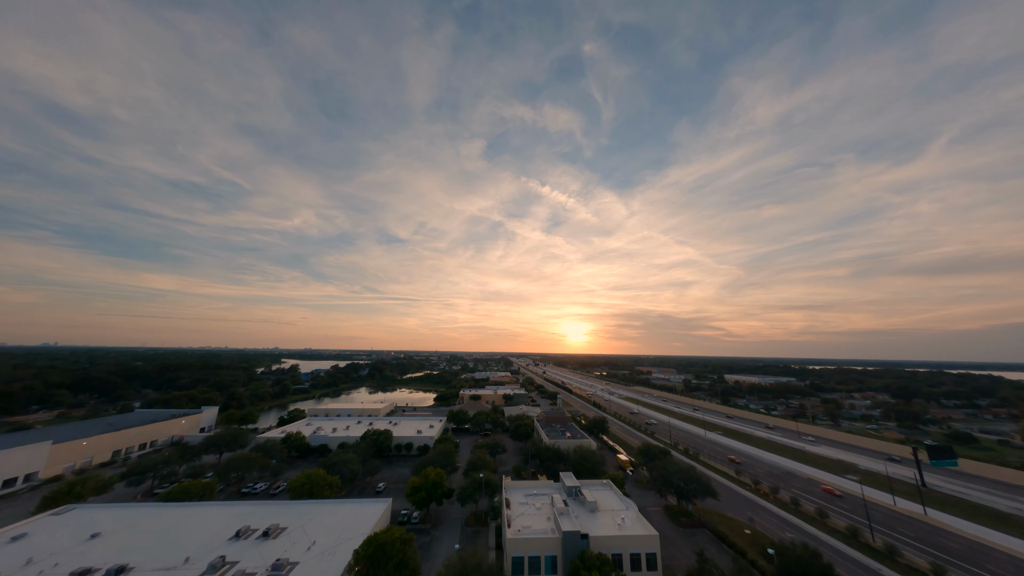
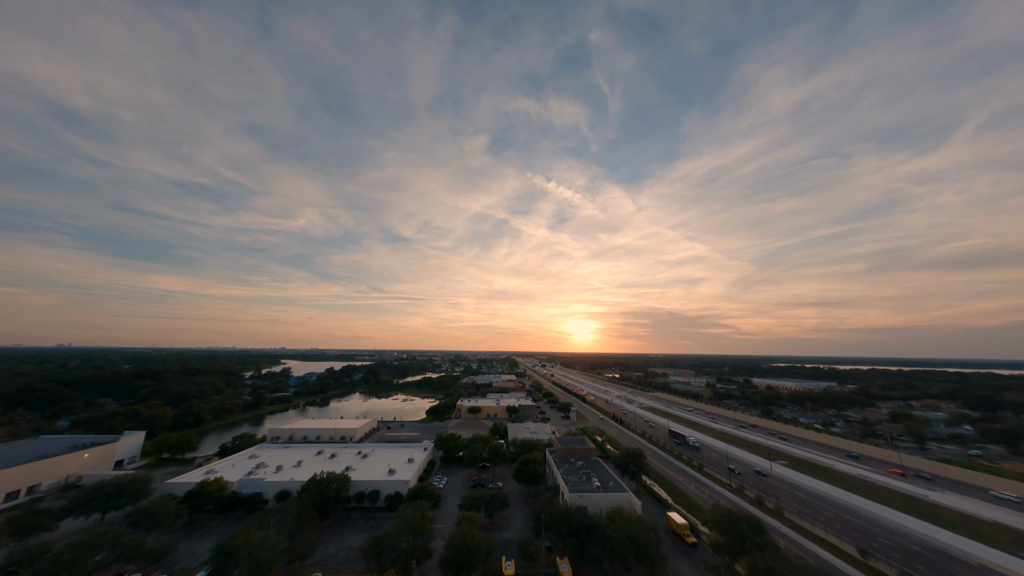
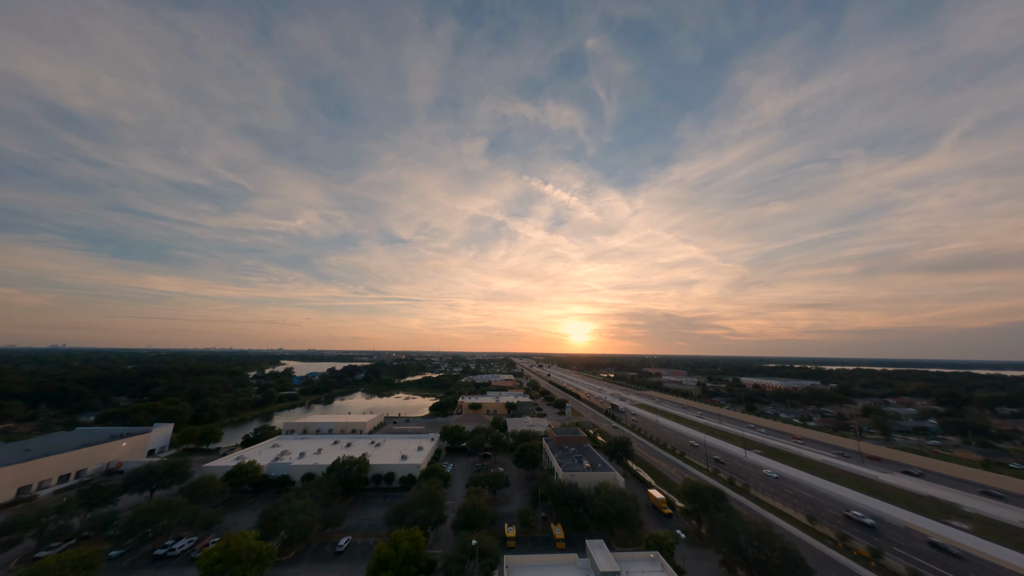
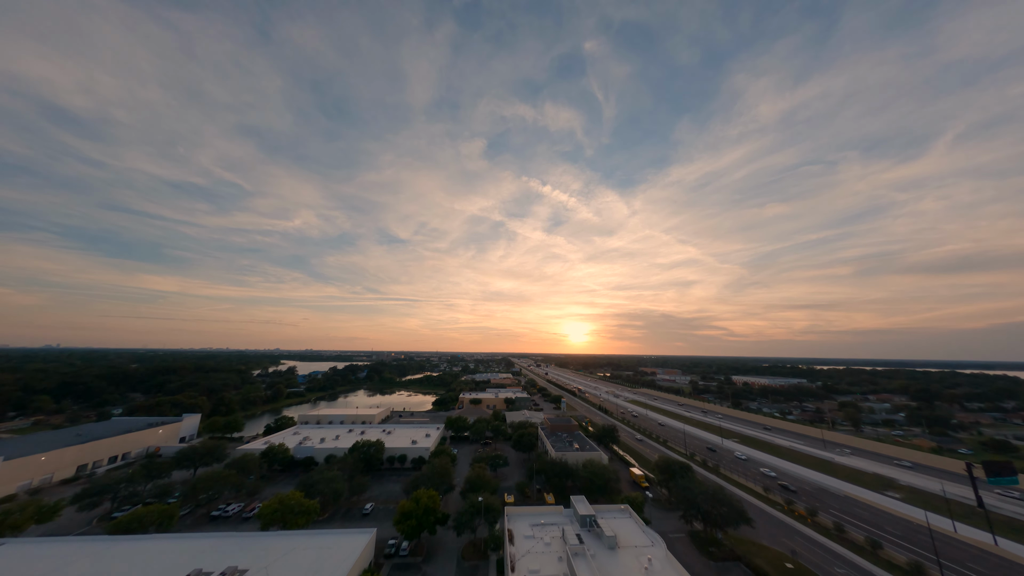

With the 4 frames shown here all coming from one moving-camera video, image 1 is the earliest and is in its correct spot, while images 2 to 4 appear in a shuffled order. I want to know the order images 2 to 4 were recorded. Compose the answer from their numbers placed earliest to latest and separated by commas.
4, 3, 2
